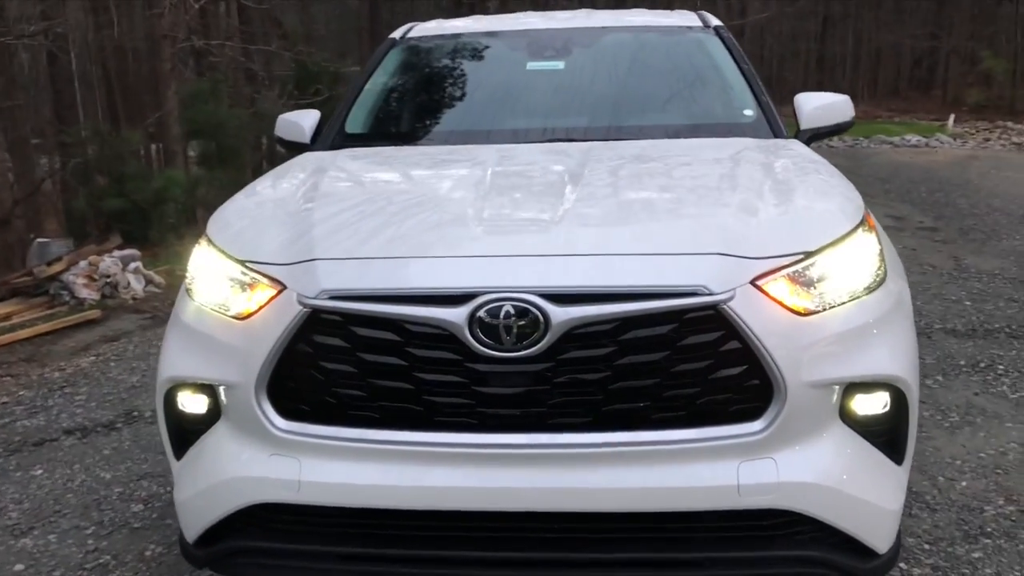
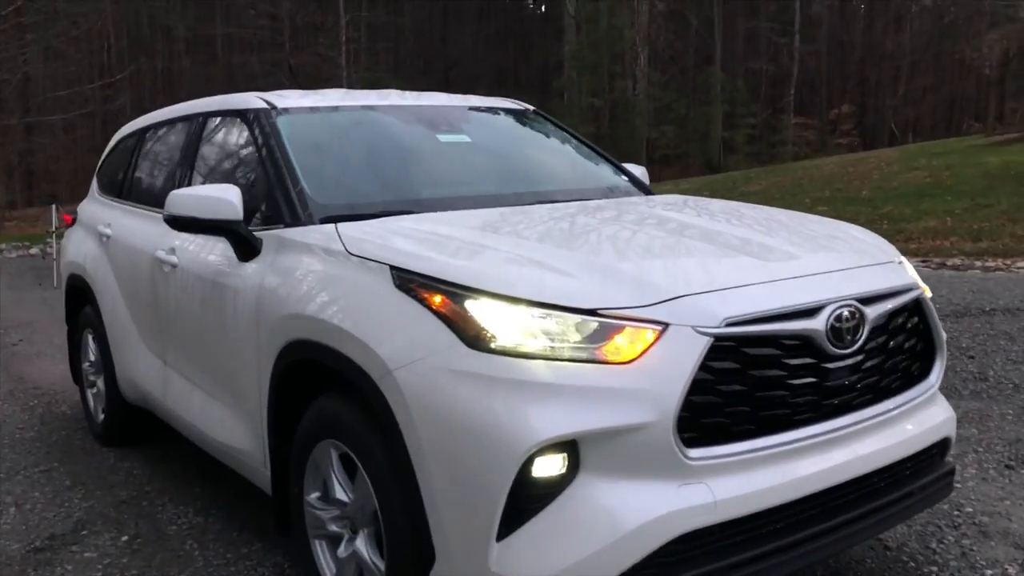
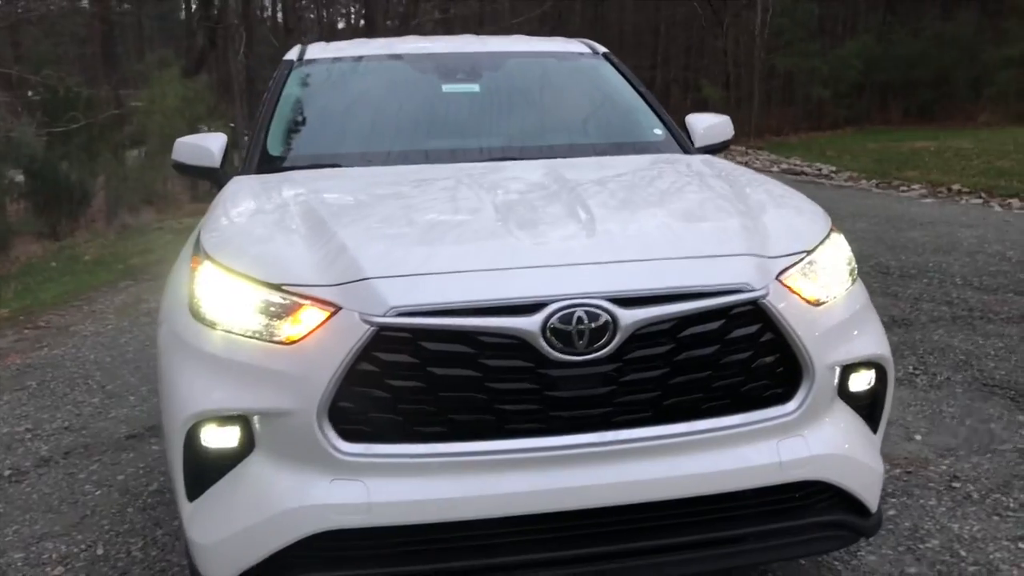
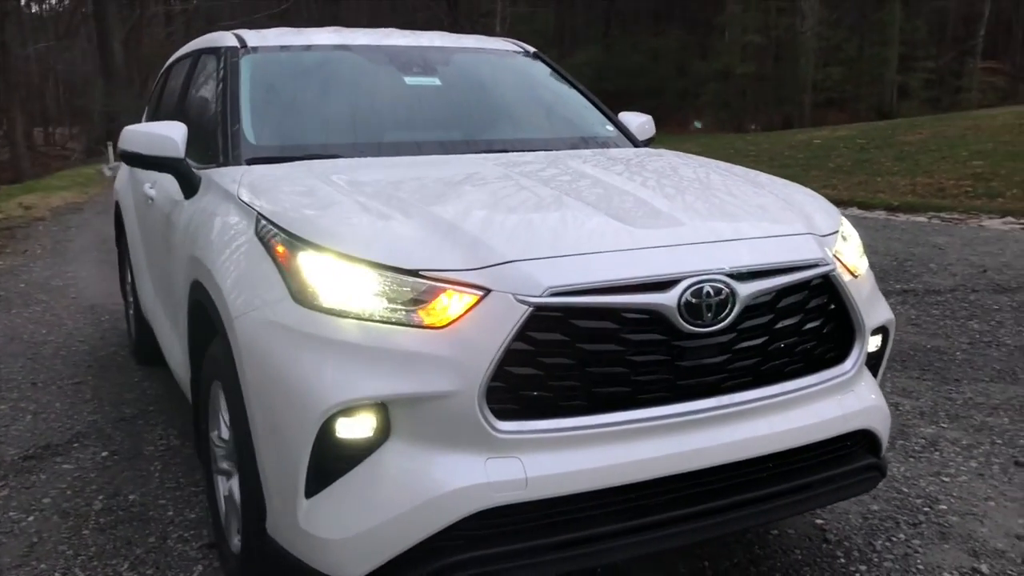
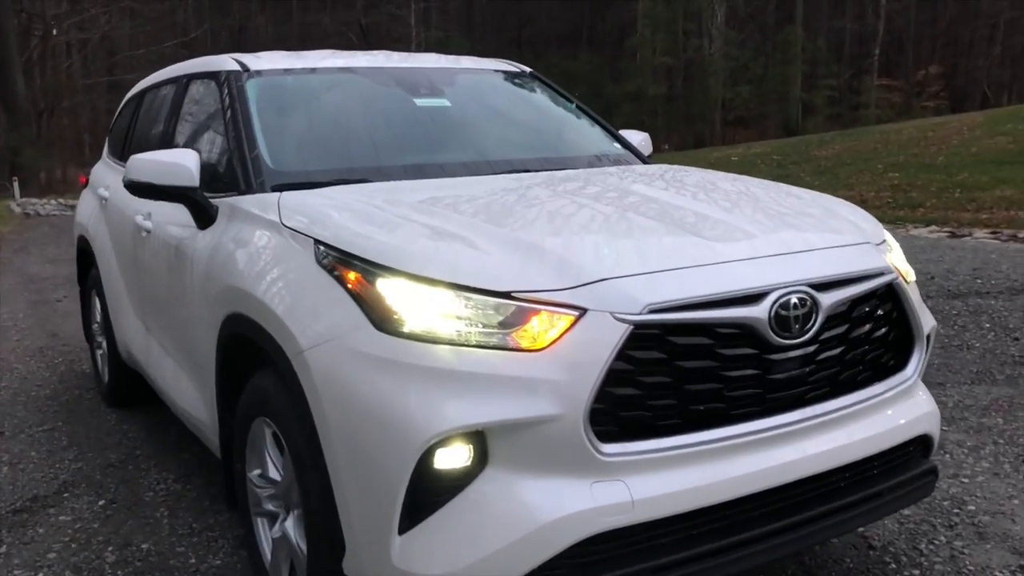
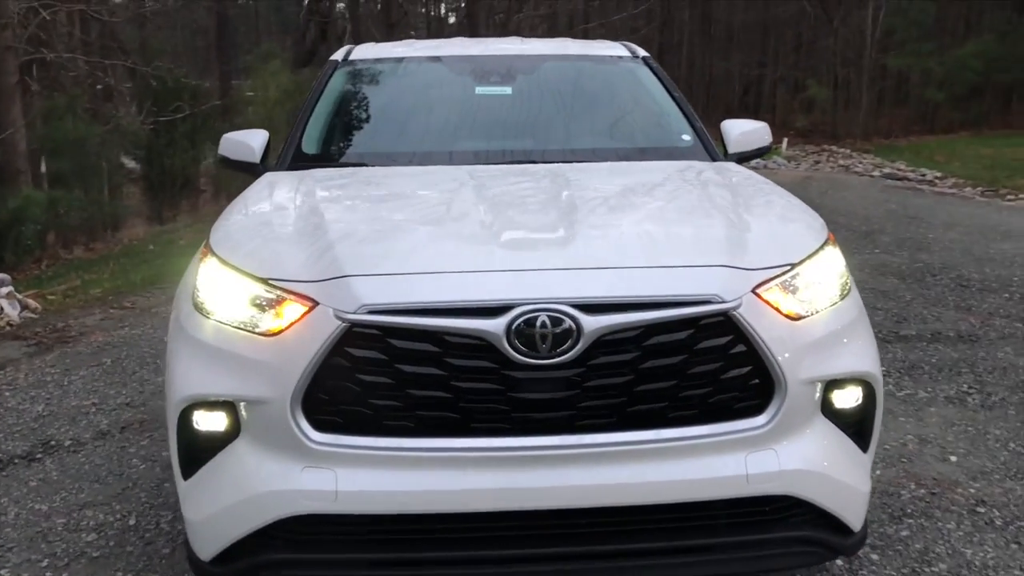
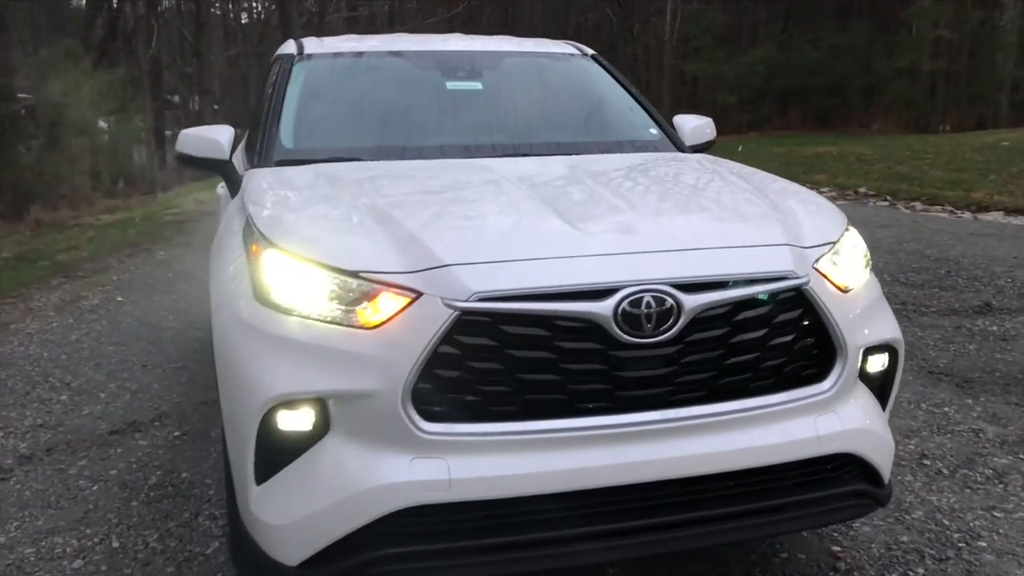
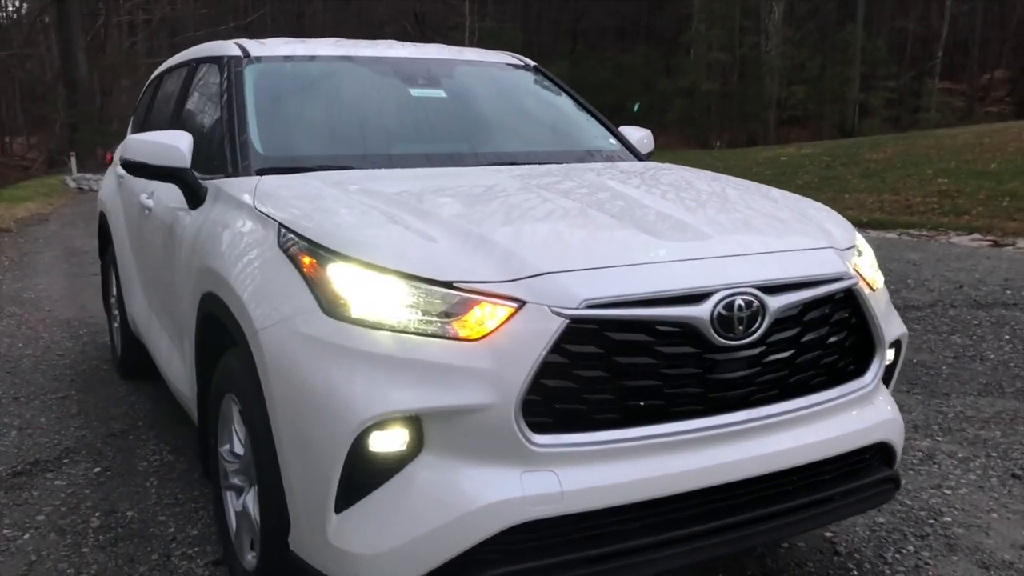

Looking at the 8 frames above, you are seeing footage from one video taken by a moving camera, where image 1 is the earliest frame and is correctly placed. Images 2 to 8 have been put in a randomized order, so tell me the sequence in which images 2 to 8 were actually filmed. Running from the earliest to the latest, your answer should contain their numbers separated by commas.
6, 3, 7, 4, 8, 5, 2
